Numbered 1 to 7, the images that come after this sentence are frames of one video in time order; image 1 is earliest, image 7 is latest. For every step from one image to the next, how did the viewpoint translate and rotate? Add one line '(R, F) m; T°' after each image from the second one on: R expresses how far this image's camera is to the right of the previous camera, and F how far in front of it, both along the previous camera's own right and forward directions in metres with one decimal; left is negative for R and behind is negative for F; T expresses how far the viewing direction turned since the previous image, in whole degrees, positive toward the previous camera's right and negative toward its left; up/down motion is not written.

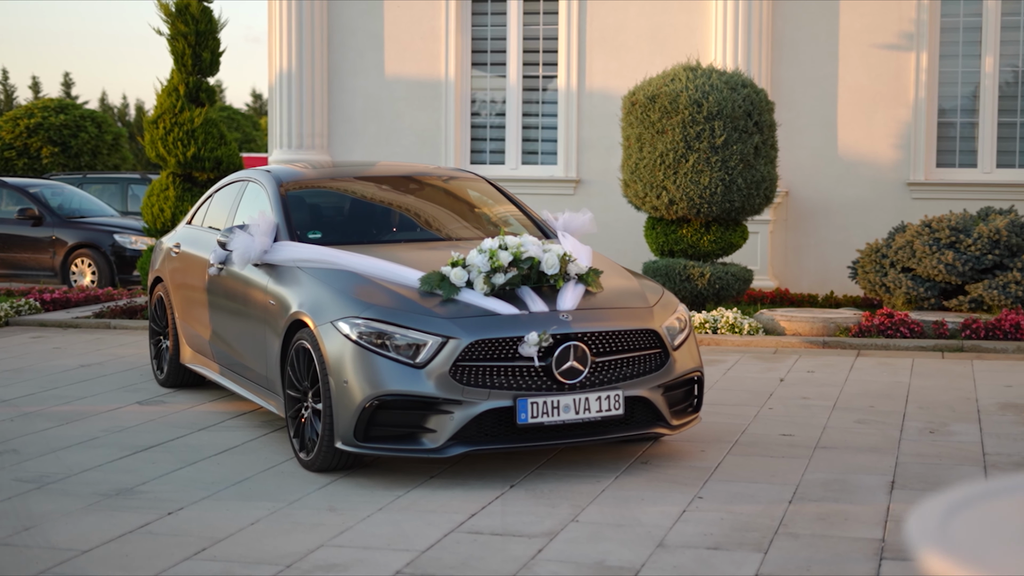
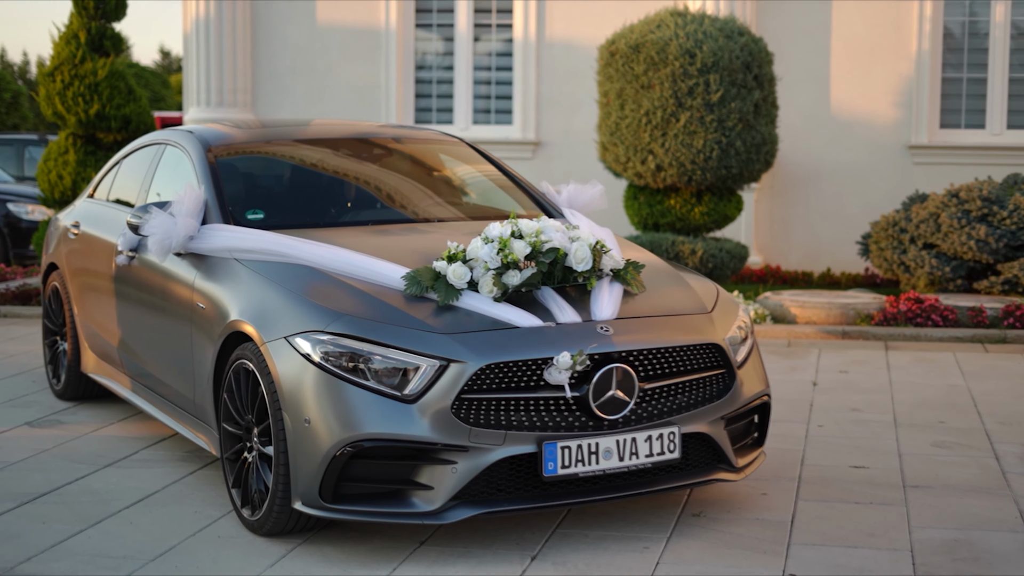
(-0.2, +1.3) m; +3°
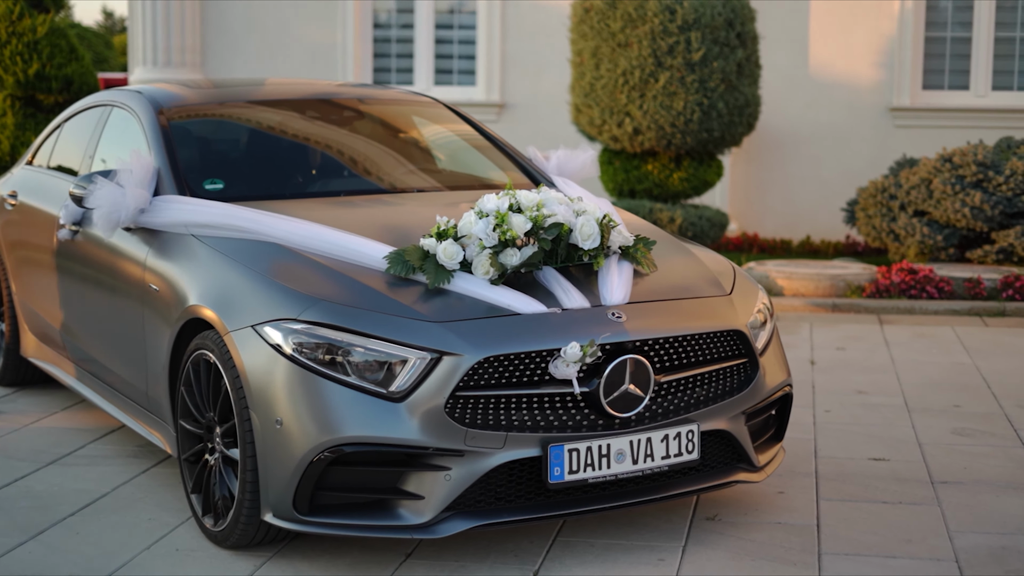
(-0.1, +0.4) m; +2°
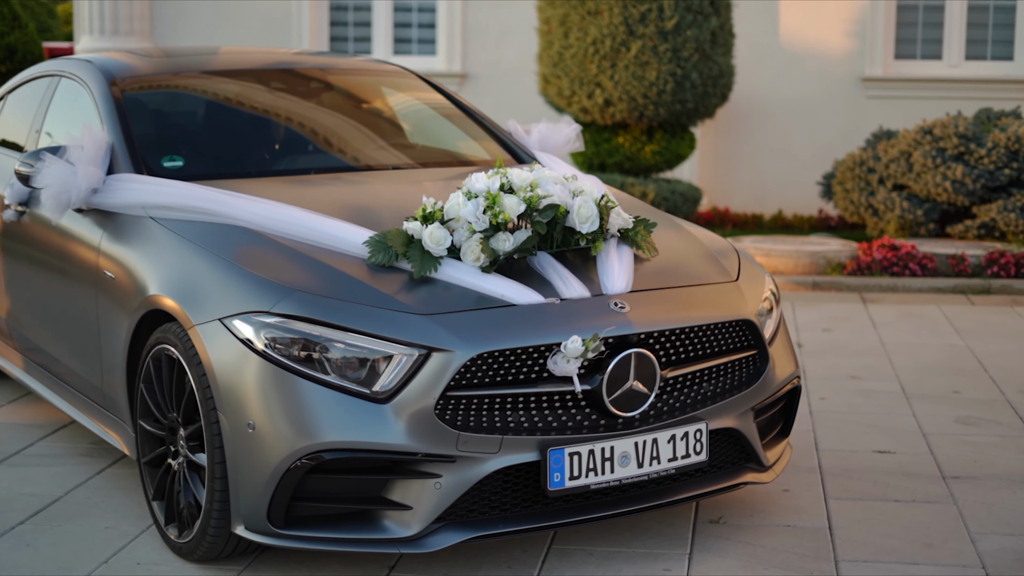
(-0.1, +0.3) m; +2°
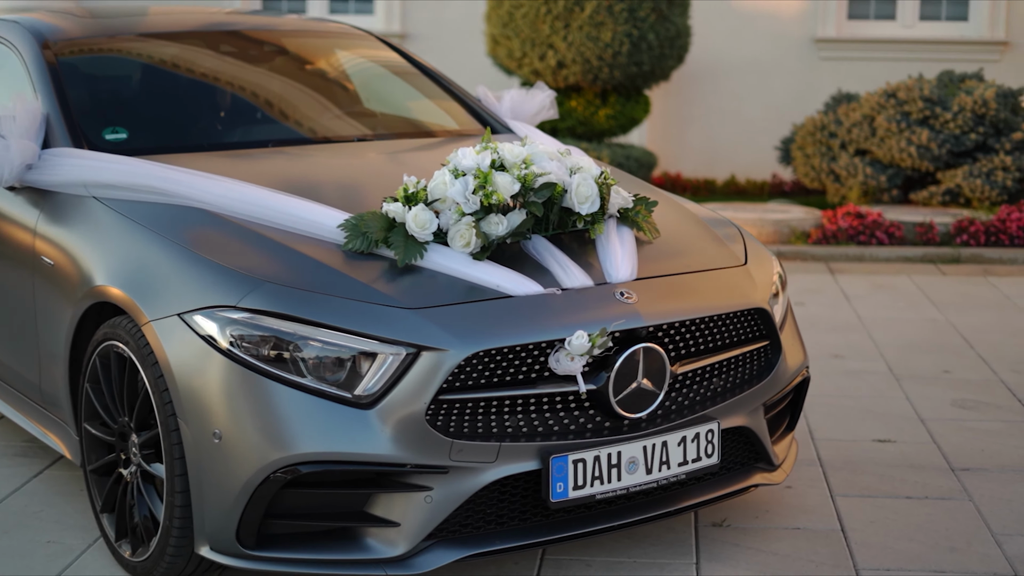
(-0.1, +0.3) m; +3°
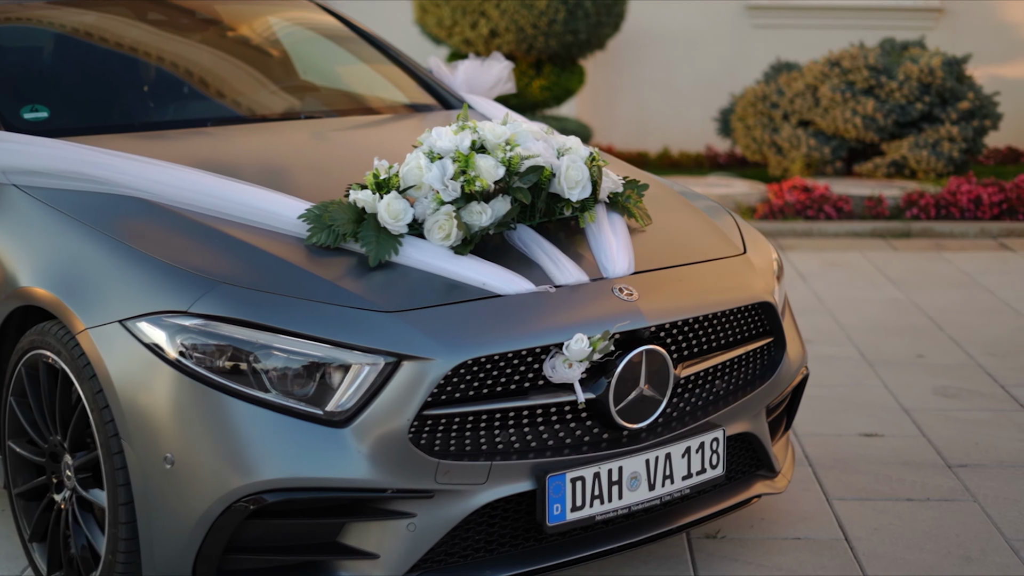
(-0.1, +0.3) m; +3°
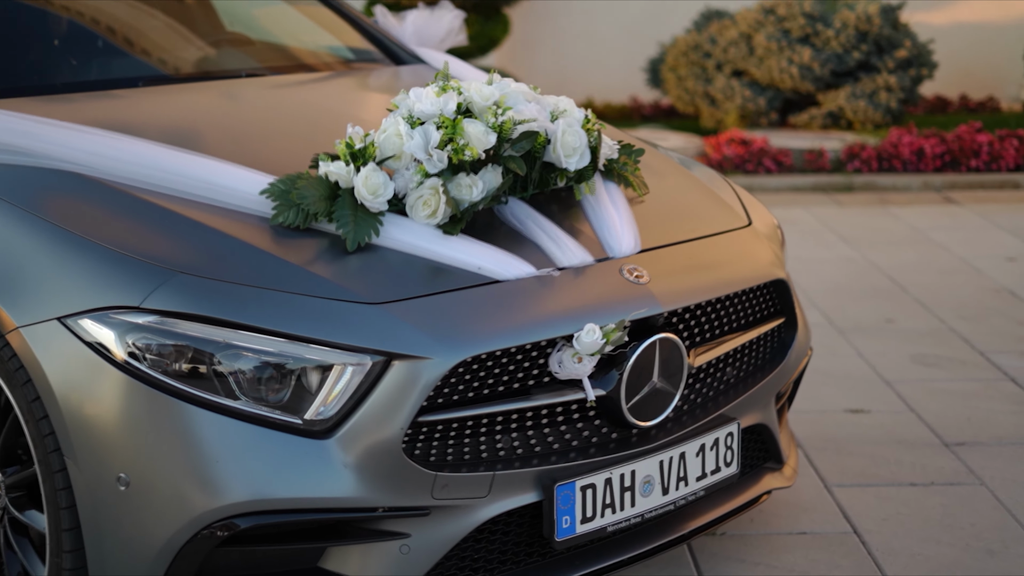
(-0.1, +0.3) m; +4°
